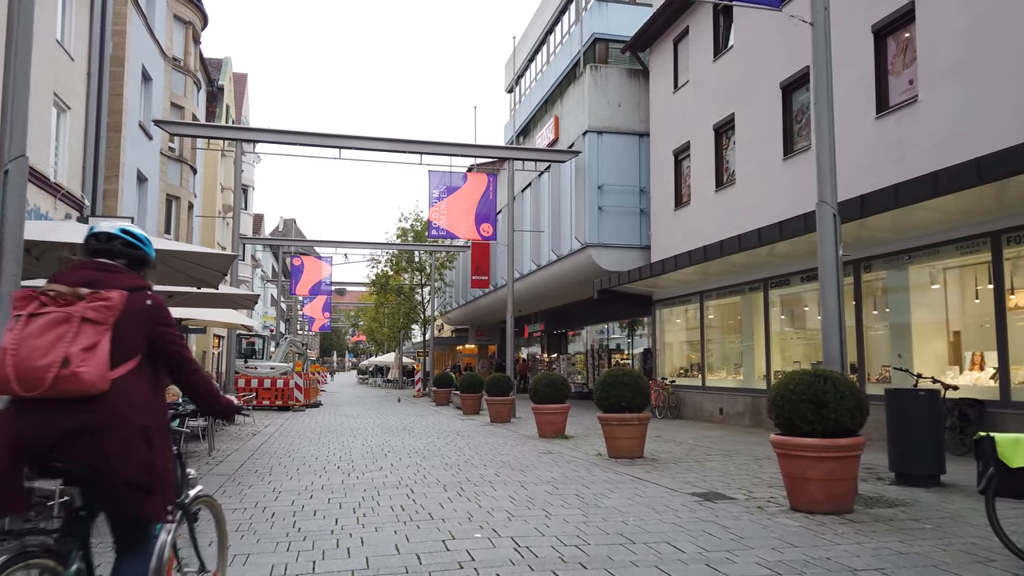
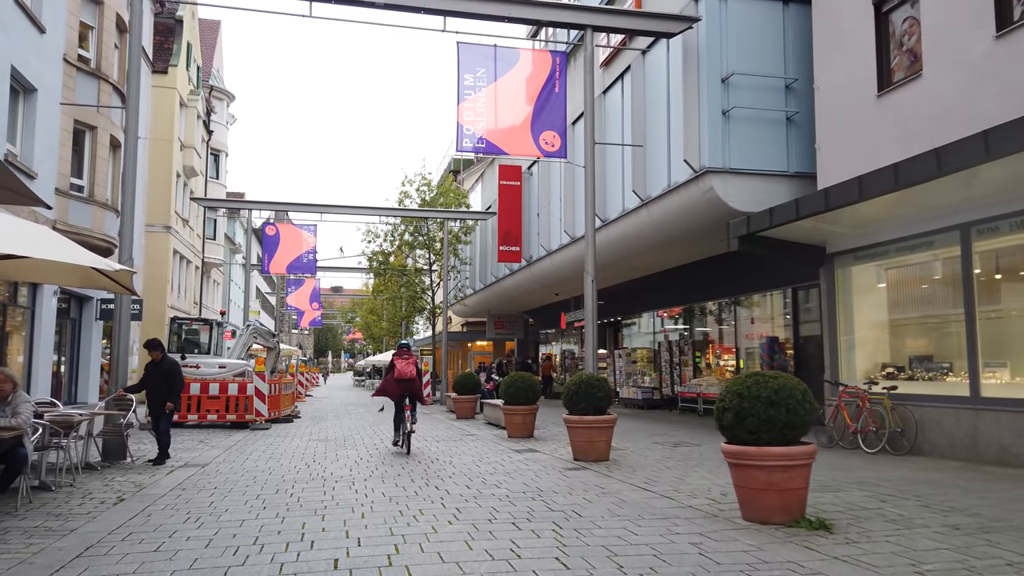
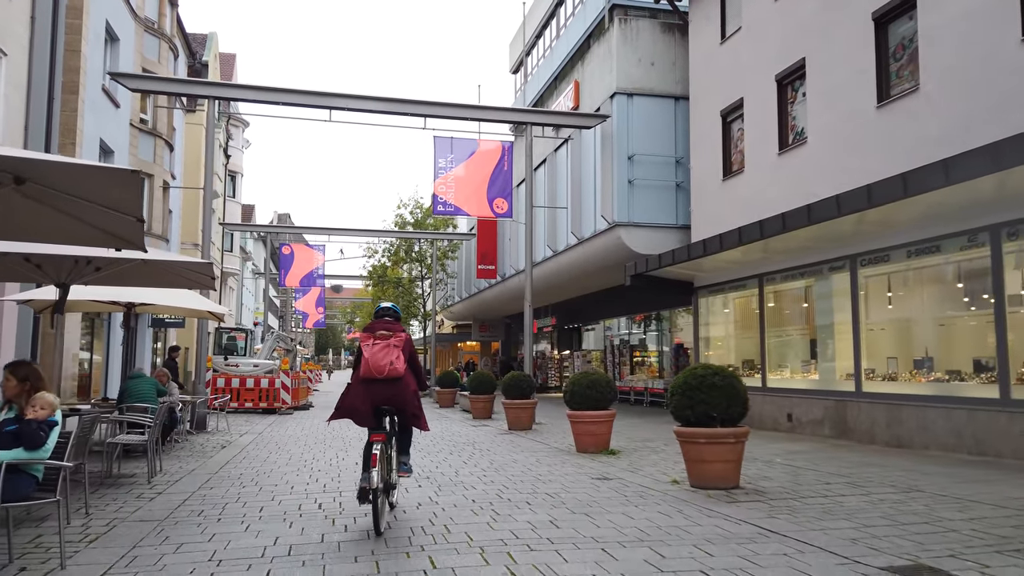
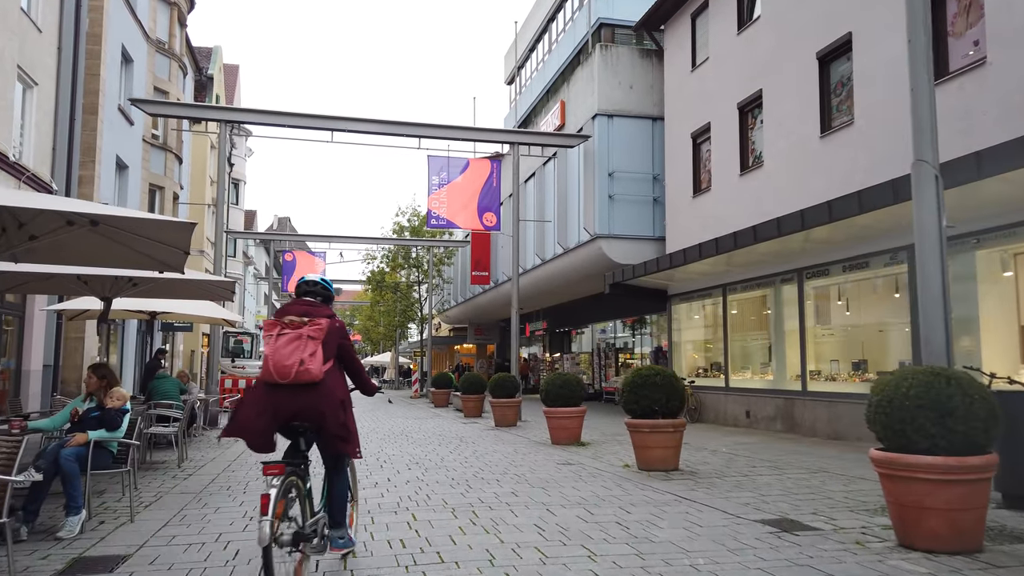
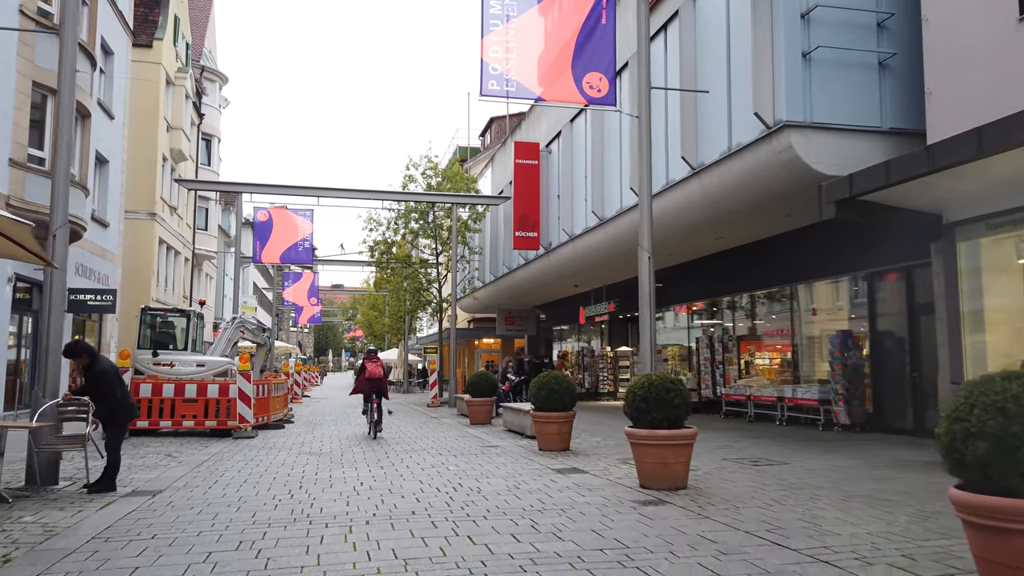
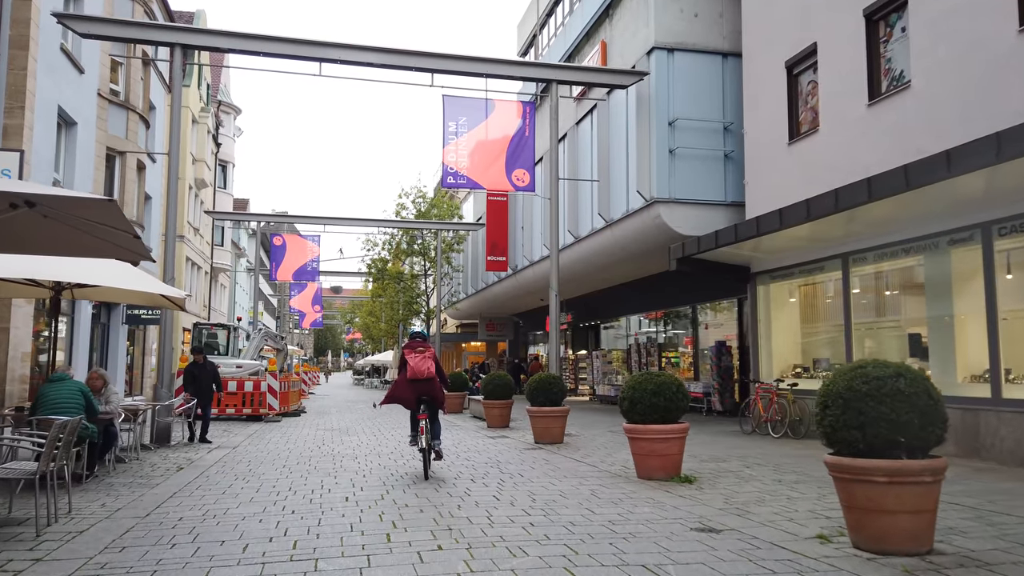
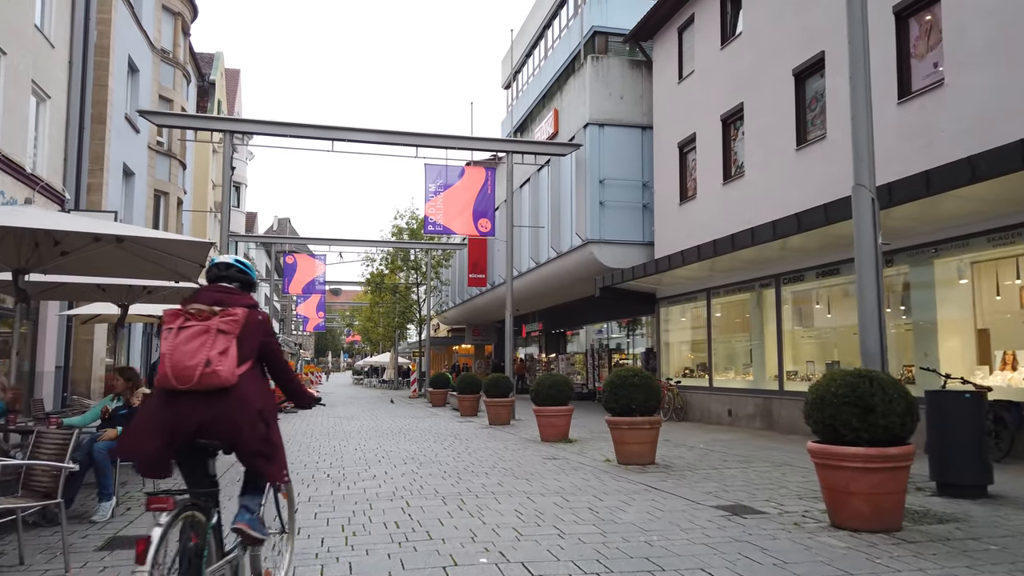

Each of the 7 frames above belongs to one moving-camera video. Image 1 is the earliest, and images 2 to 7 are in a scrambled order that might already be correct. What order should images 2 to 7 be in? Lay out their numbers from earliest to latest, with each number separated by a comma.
7, 4, 3, 6, 2, 5
